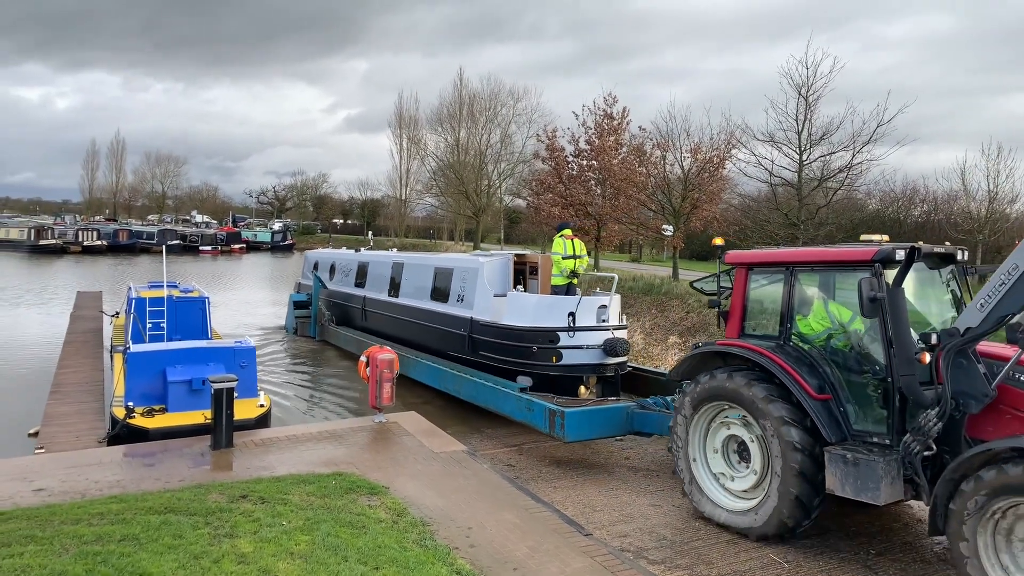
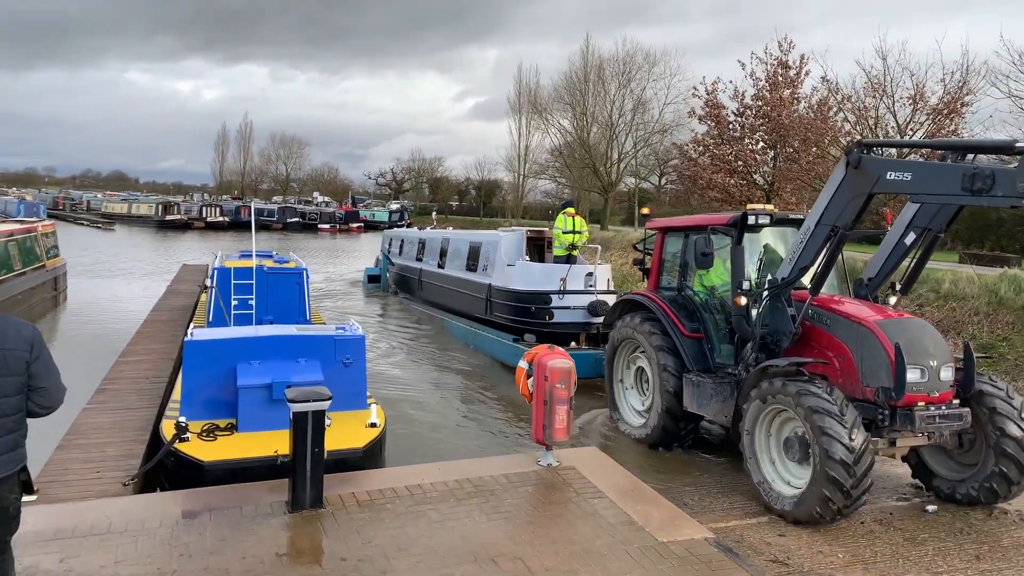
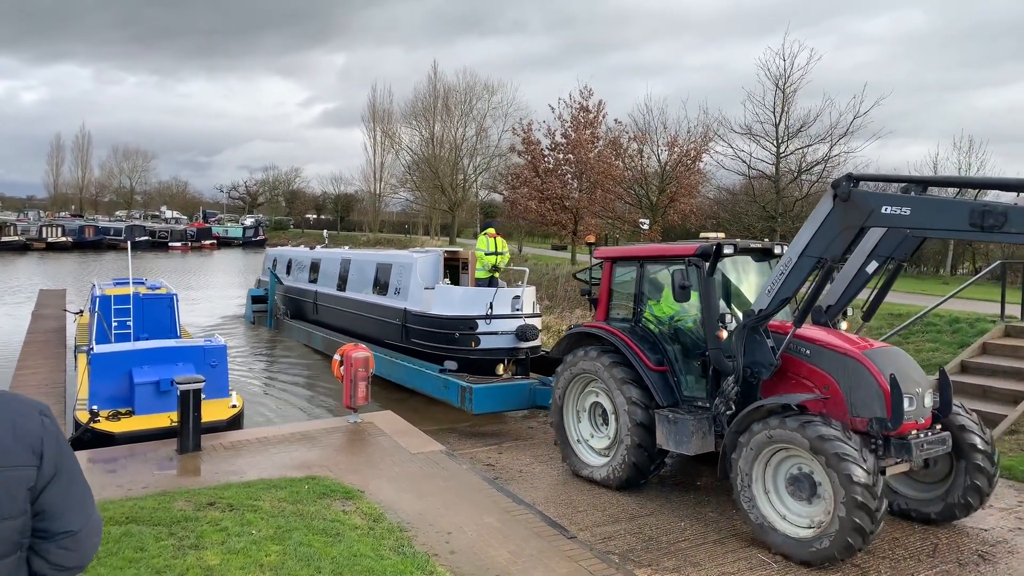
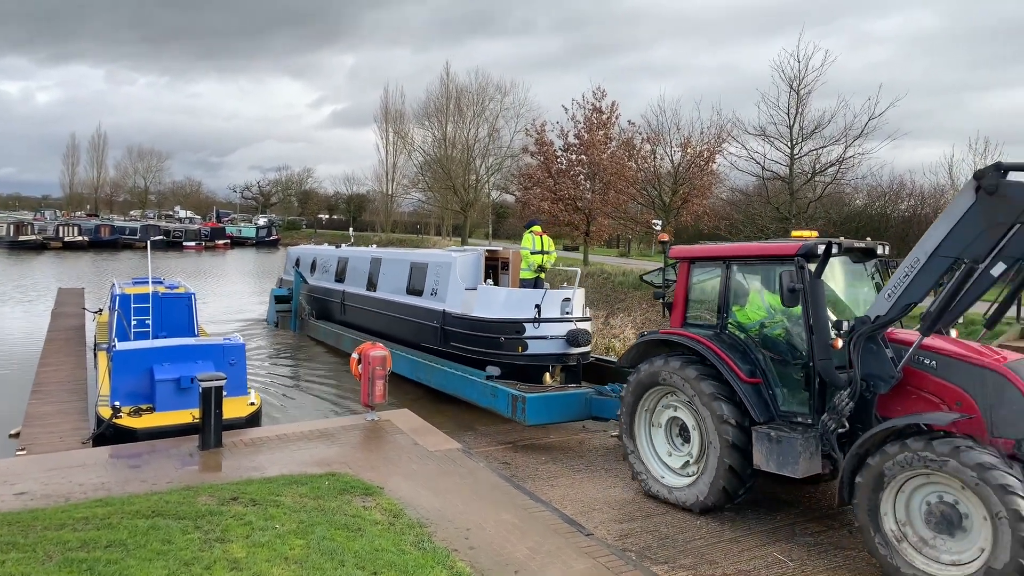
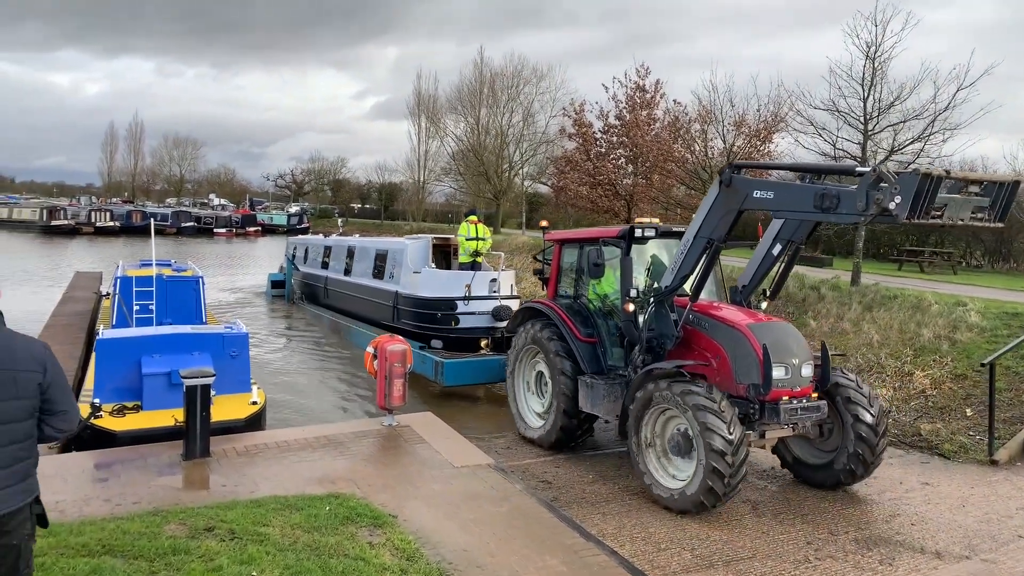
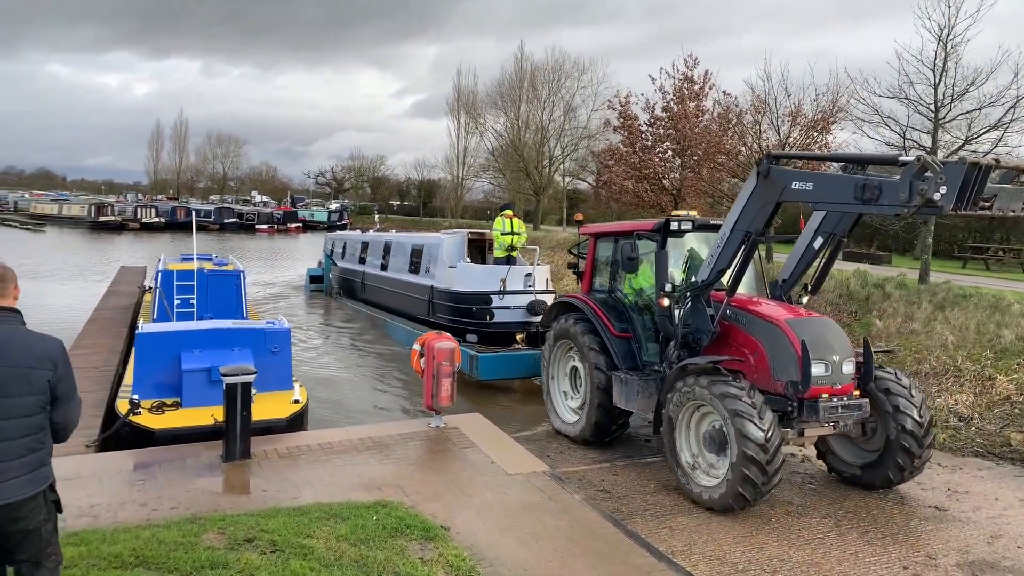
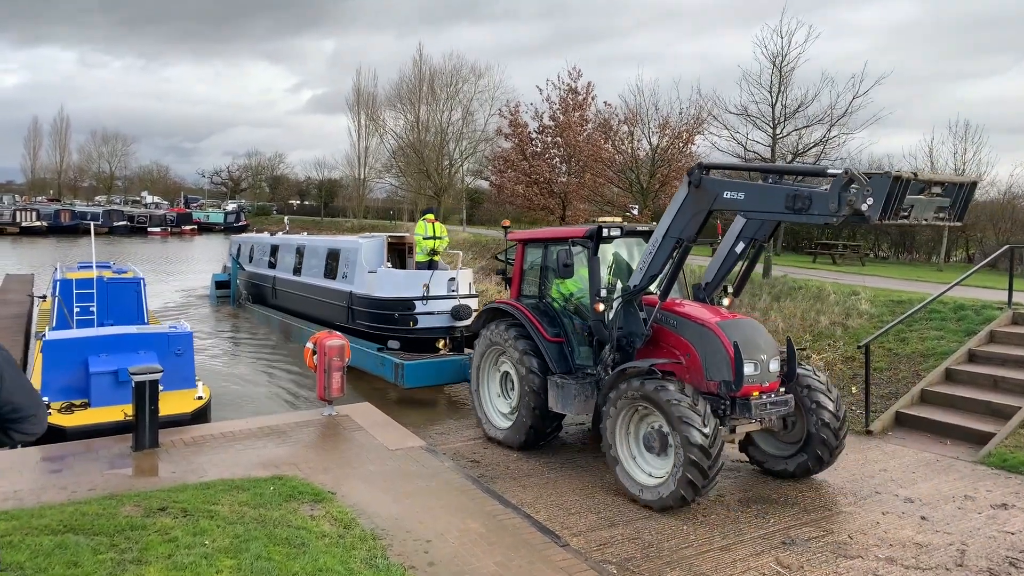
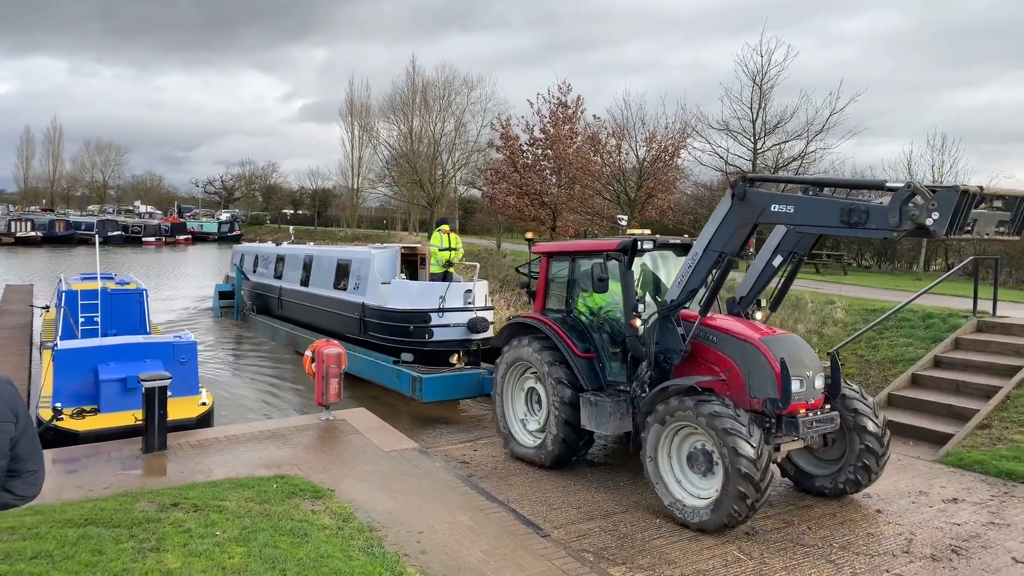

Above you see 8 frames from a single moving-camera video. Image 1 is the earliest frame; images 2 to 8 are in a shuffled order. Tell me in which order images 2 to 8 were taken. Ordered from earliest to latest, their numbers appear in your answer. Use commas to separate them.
4, 3, 8, 7, 5, 6, 2
